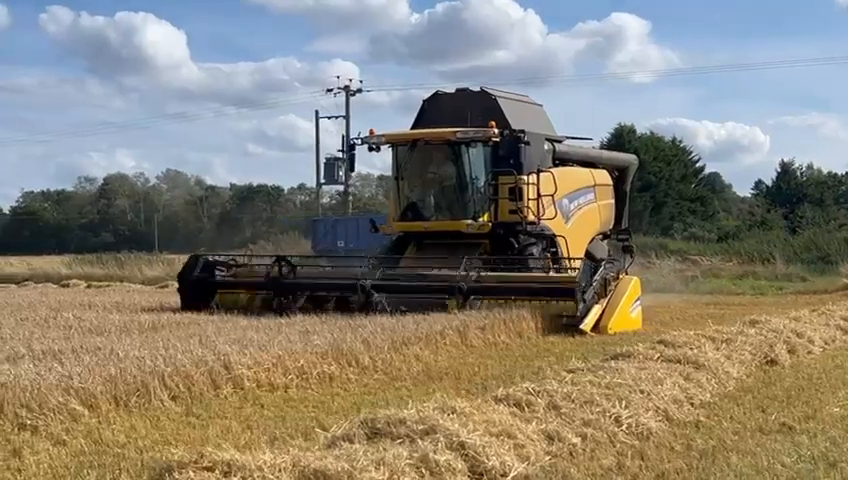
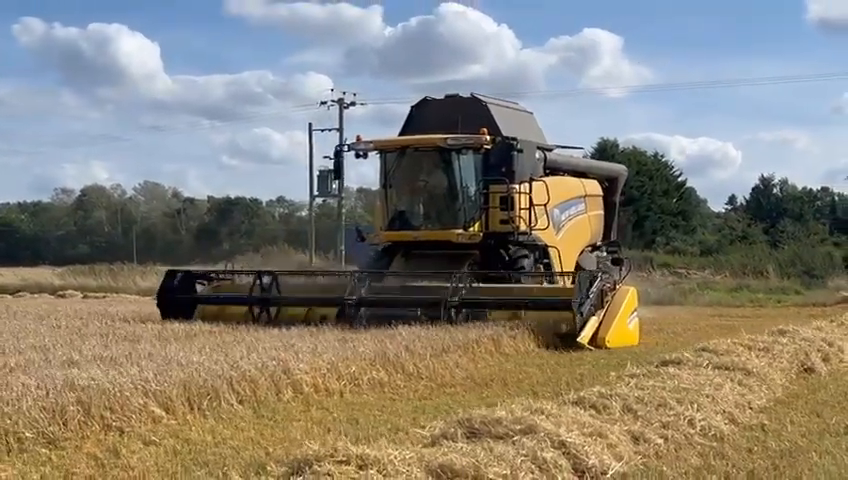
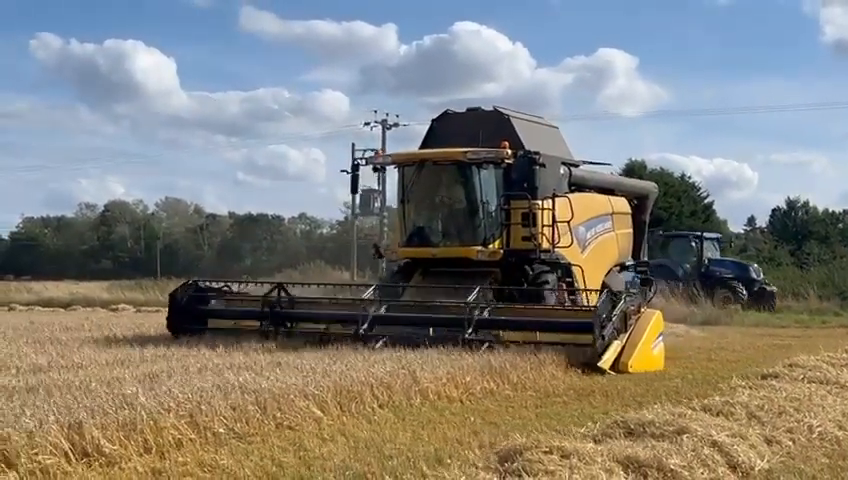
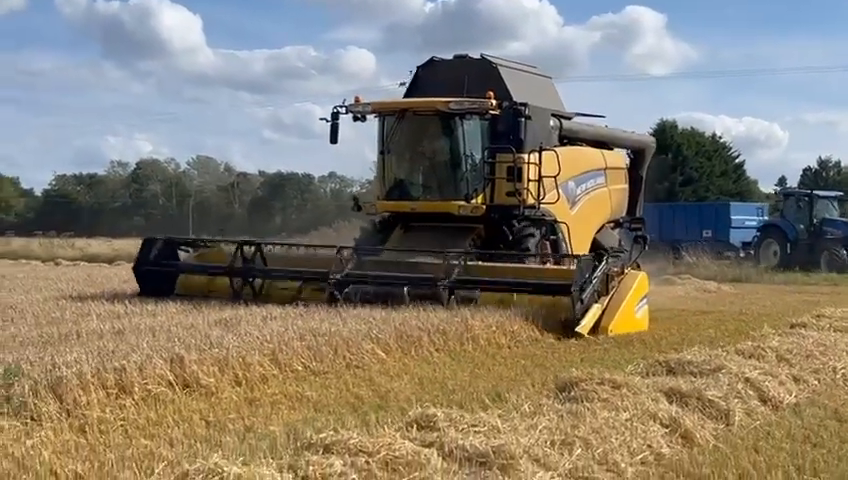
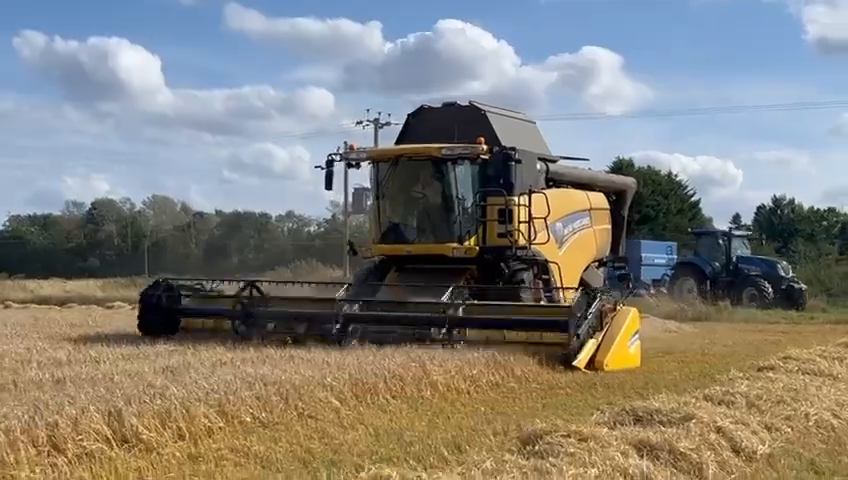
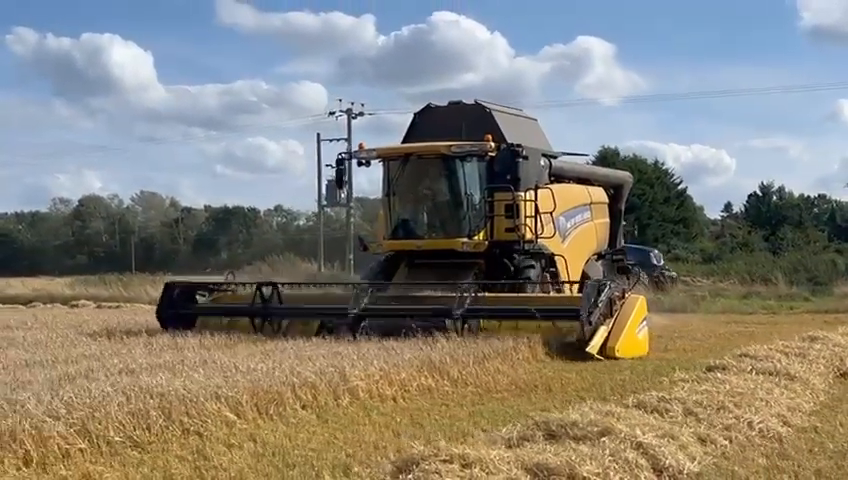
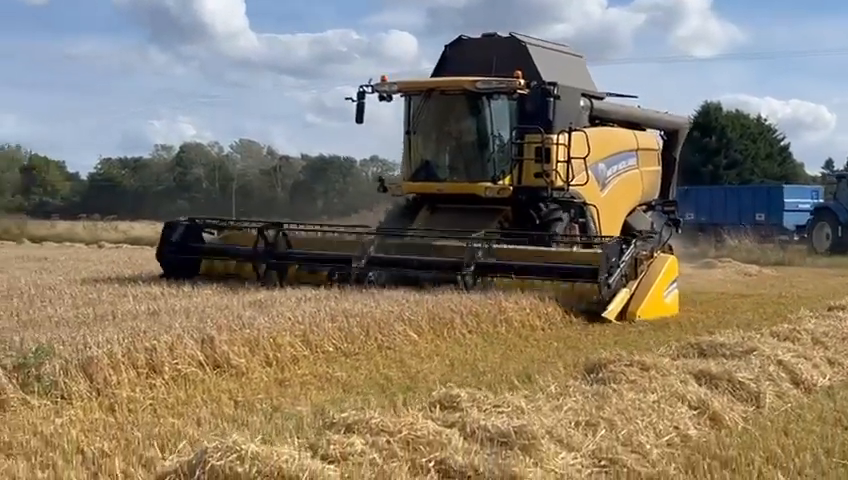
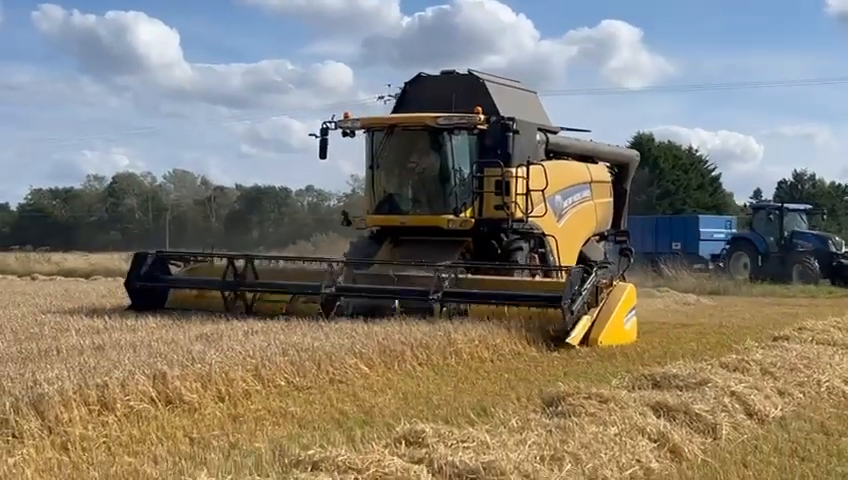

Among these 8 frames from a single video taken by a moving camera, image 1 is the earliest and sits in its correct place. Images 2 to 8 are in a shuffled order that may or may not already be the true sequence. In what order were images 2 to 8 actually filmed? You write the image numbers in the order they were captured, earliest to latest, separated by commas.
2, 6, 3, 5, 8, 4, 7
